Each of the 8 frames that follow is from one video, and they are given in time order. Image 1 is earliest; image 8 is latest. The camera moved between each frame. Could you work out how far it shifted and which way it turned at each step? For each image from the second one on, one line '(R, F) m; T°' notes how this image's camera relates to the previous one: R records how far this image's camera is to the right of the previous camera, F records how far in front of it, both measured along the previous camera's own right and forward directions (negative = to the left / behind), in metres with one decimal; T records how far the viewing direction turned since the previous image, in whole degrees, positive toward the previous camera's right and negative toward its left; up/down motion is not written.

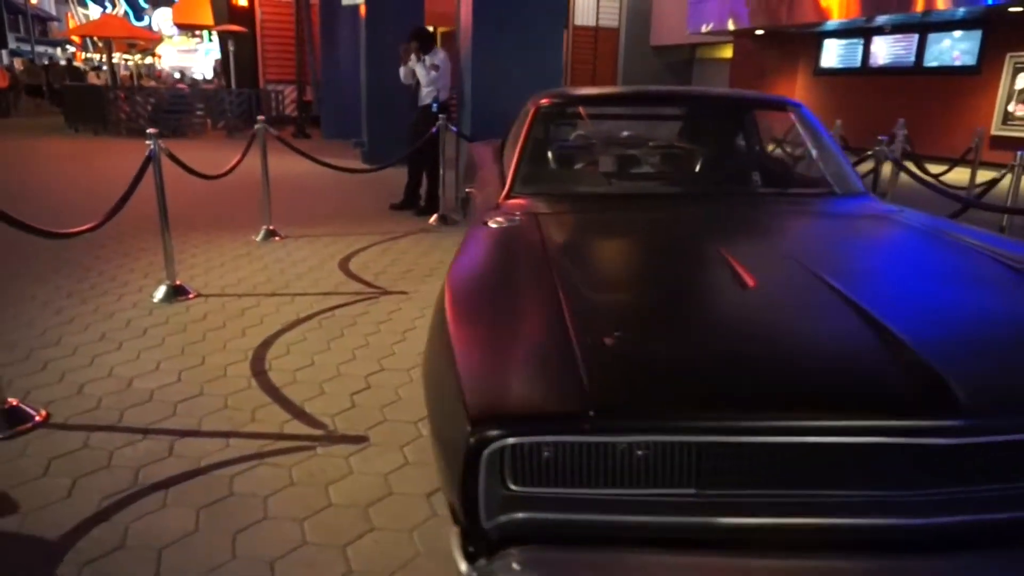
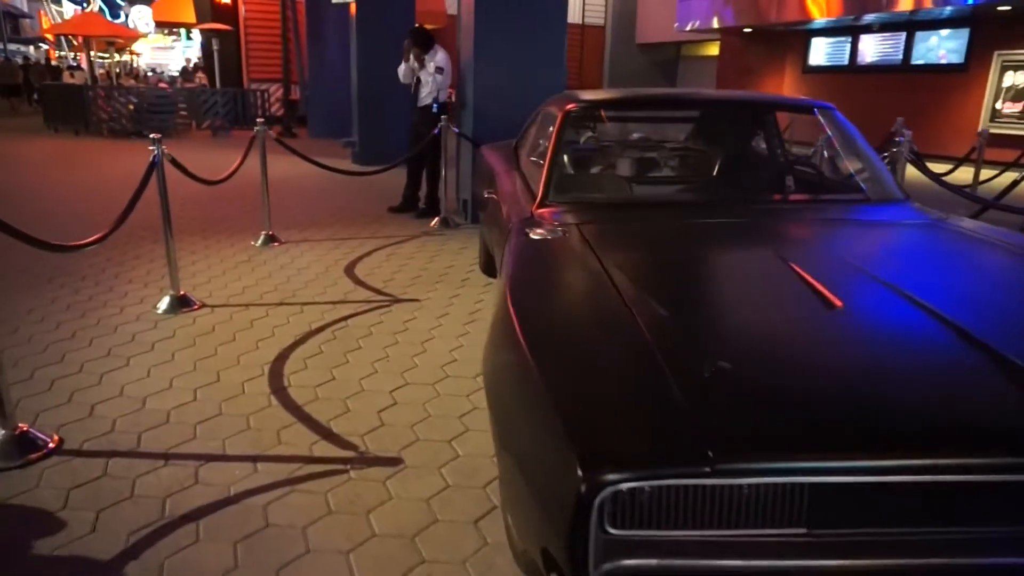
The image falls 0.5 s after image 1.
(-0.2, +0.1) m; +2°
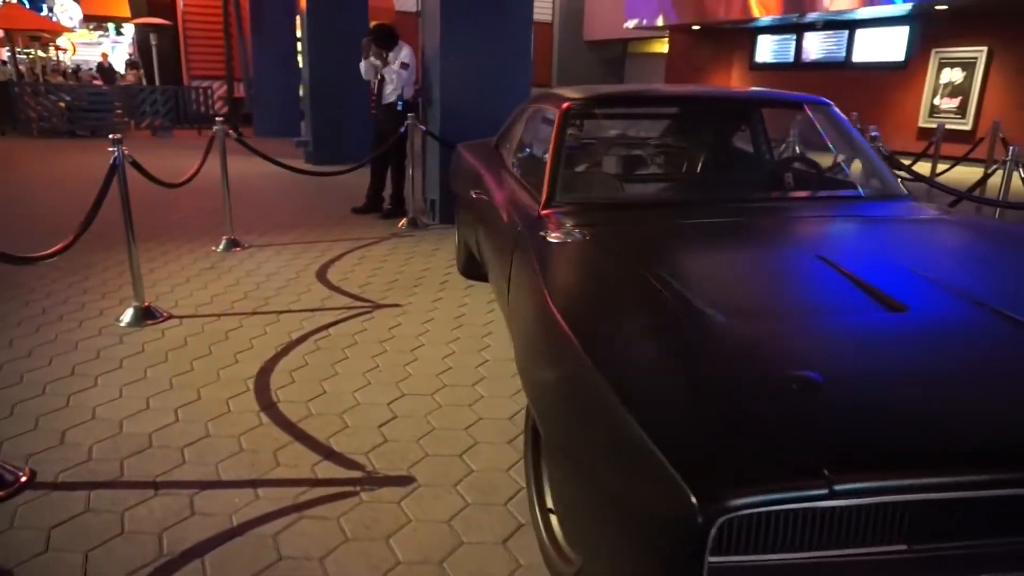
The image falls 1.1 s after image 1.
(-0.3, +0.1) m; +4°
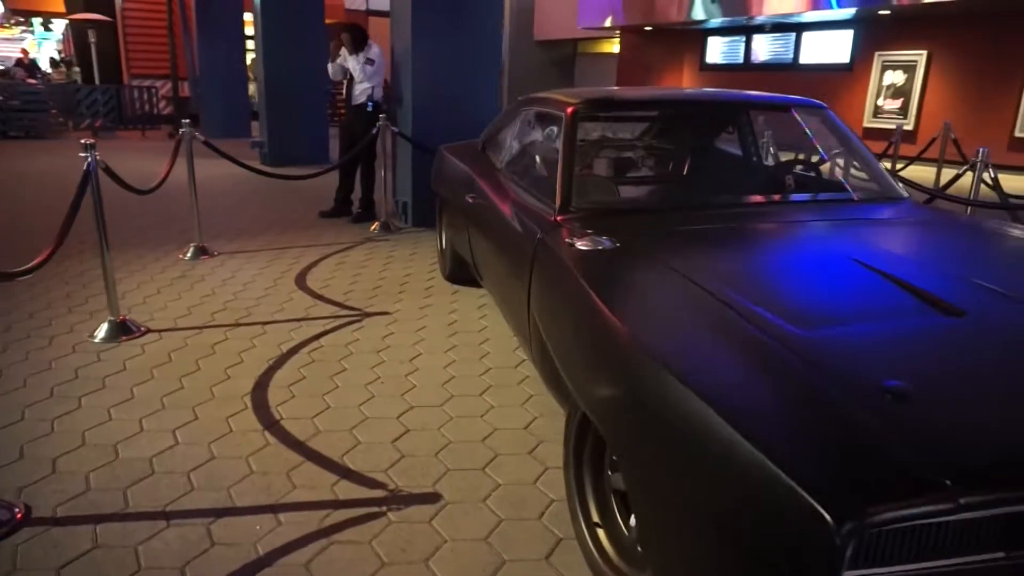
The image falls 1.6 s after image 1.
(-0.3, +0.1) m; +4°
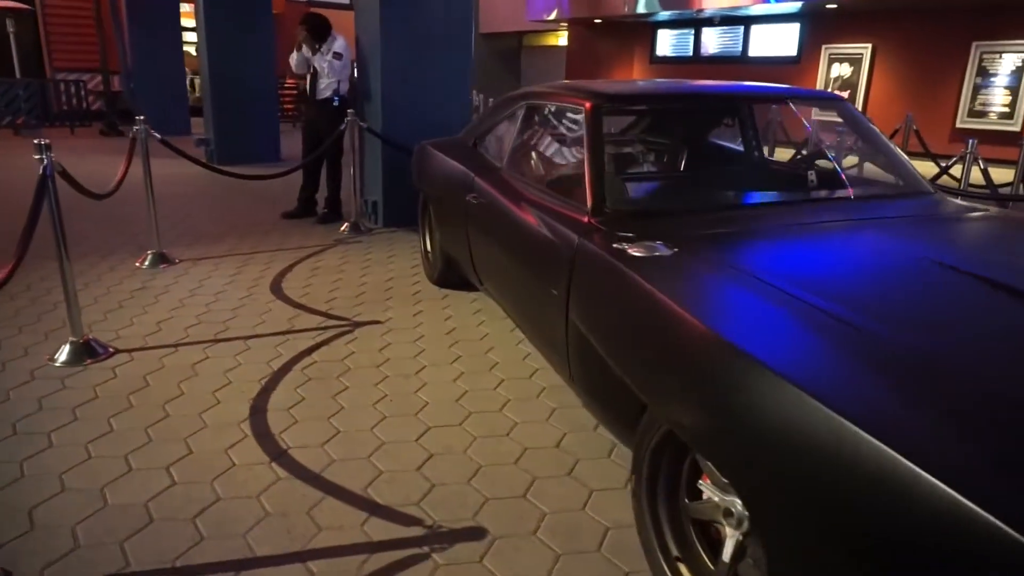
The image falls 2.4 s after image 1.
(-0.4, +0.2) m; +5°
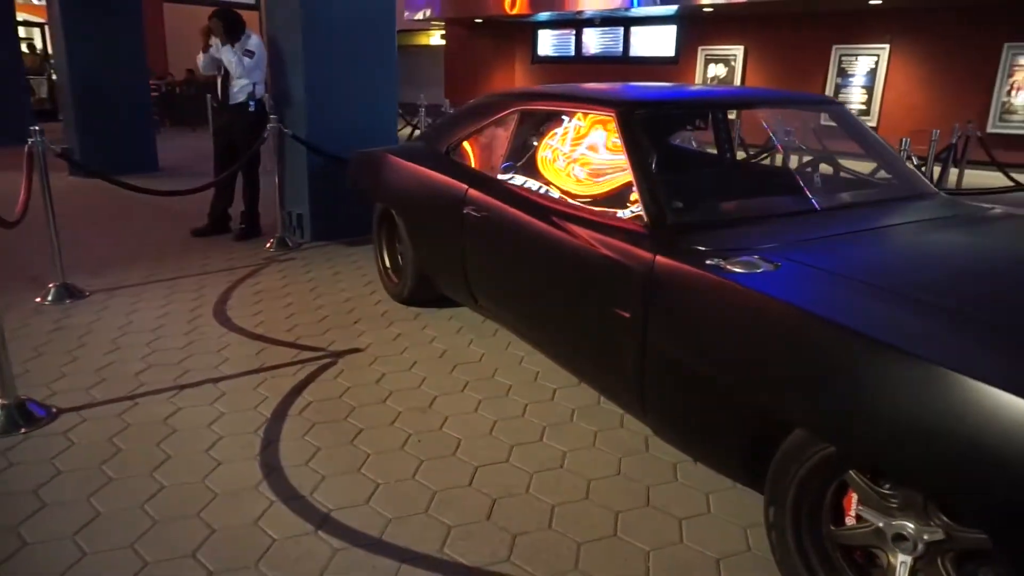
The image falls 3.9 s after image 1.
(-0.7, +0.3) m; +11°
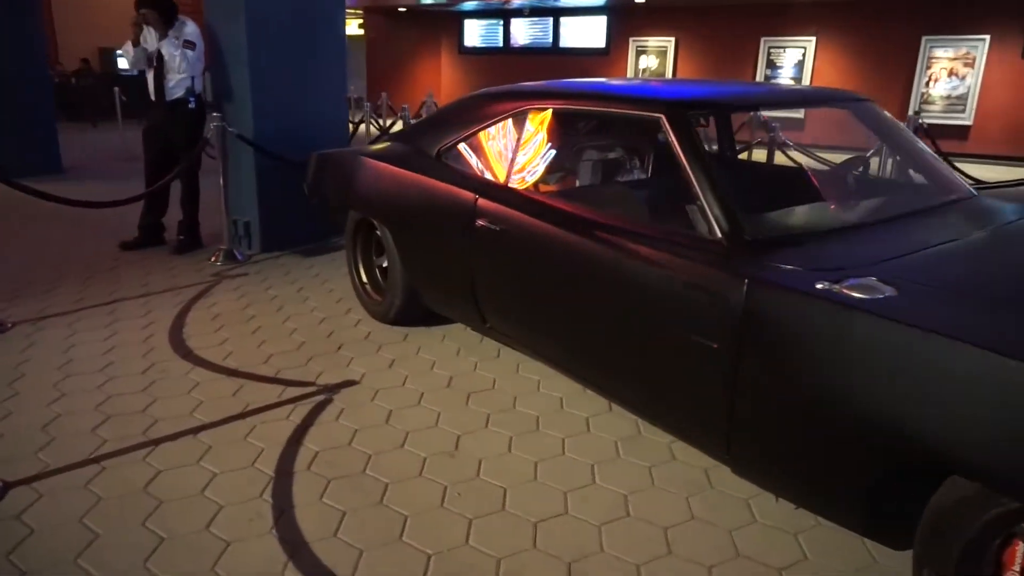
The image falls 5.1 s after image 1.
(-0.5, +0.4) m; +7°
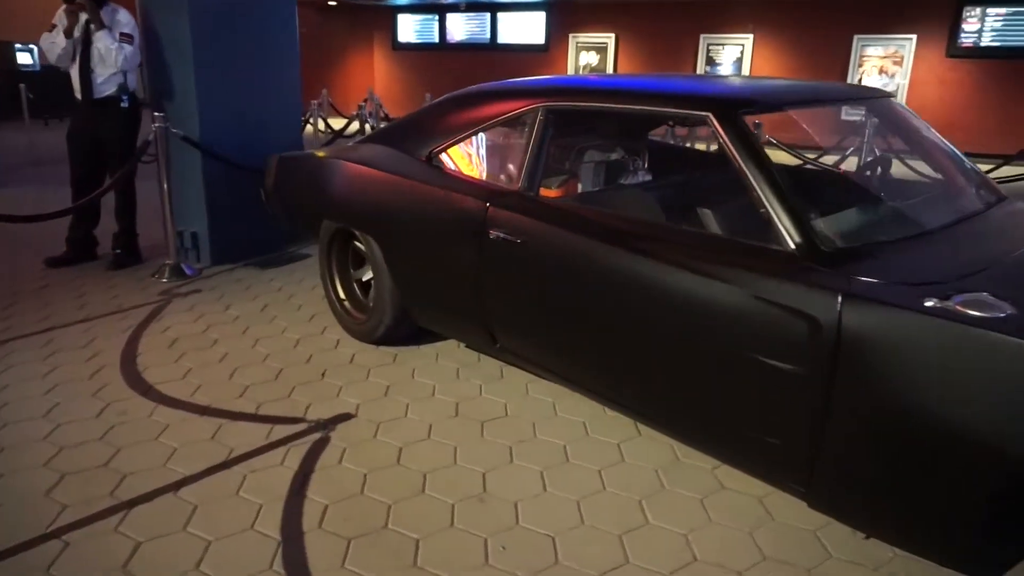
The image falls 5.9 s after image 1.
(-0.4, +0.3) m; +6°
